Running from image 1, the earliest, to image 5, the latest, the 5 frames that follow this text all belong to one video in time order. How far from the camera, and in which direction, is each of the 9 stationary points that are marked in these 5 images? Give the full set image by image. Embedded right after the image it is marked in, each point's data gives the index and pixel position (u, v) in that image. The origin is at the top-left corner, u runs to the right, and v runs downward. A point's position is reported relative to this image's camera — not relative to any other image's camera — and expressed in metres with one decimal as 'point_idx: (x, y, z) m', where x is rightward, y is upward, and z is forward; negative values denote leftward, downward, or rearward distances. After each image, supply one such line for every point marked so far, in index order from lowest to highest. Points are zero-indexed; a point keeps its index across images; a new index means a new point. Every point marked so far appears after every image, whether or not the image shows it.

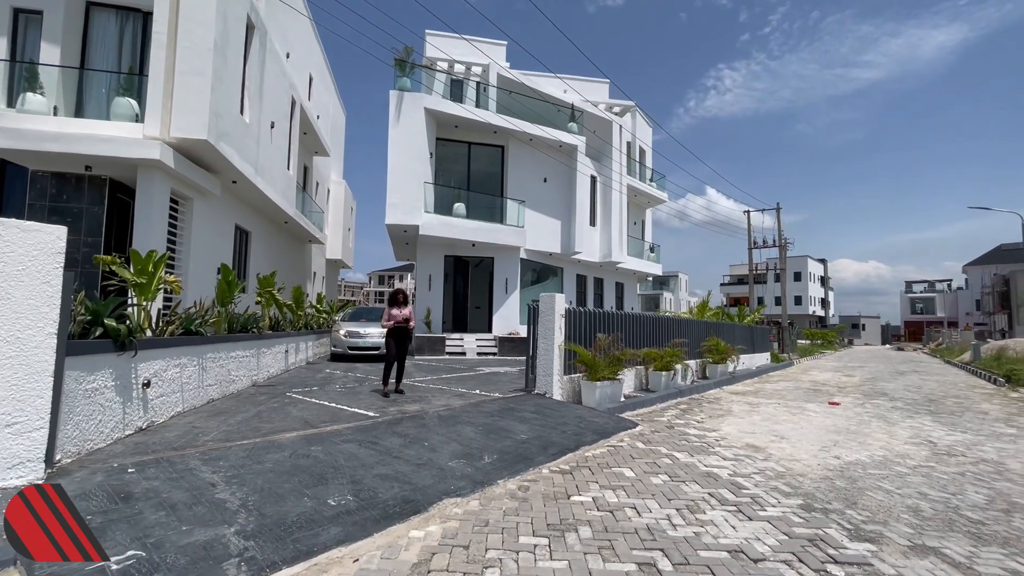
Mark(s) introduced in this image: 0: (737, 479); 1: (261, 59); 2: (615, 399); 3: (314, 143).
0: (+2.1, -1.8, +4.5) m
1: (-6.1, +5.6, +11.6) m
2: (+1.8, -1.9, +8.3) m
3: (-7.8, +5.7, +18.7) m
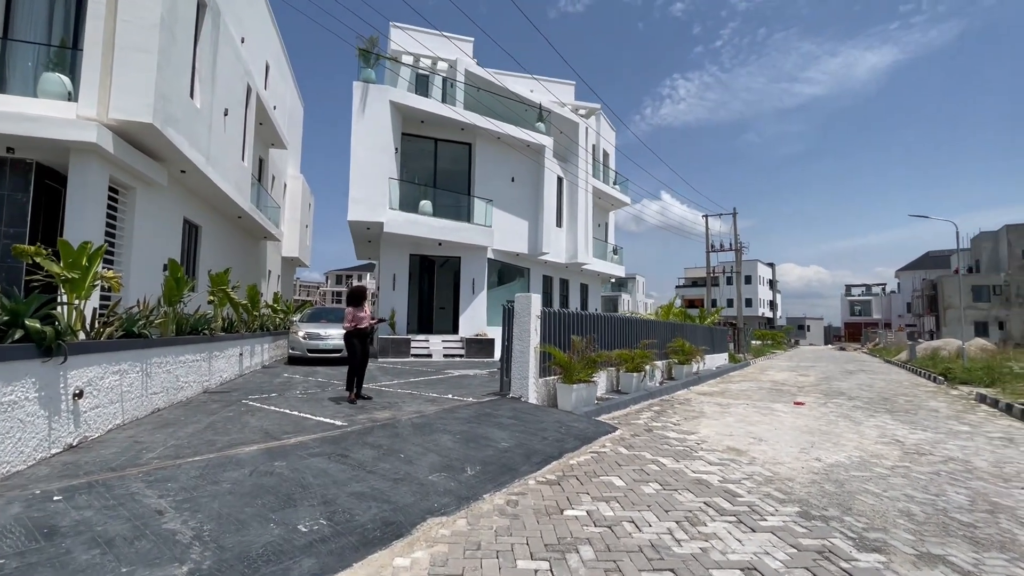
0: (+2.0, -1.8, +4.4) m
1: (-6.7, +5.6, +10.8) m
2: (+1.3, -1.9, +8.1) m
3: (-9.0, +5.7, +17.8) m
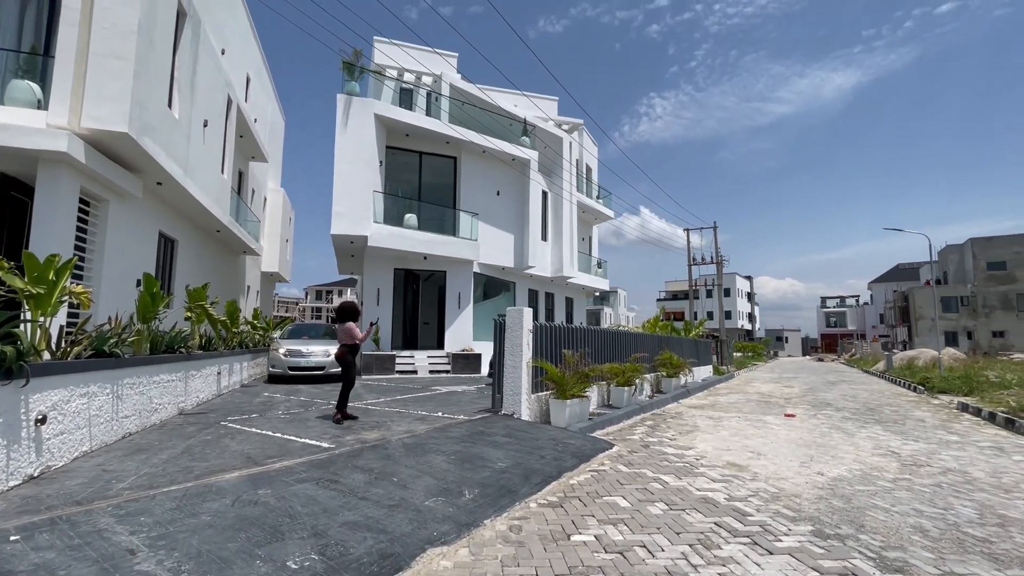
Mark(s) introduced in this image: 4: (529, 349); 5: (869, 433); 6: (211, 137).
0: (+2.0, -1.9, +4.2) m
1: (-7.0, +5.2, +10.5) m
2: (+1.2, -2.2, +8.0) m
3: (-9.6, +5.2, +17.4) m
4: (+0.3, -1.0, +7.6) m
5: (+6.1, -2.5, +8.1) m
6: (-7.5, +3.8, +11.9) m
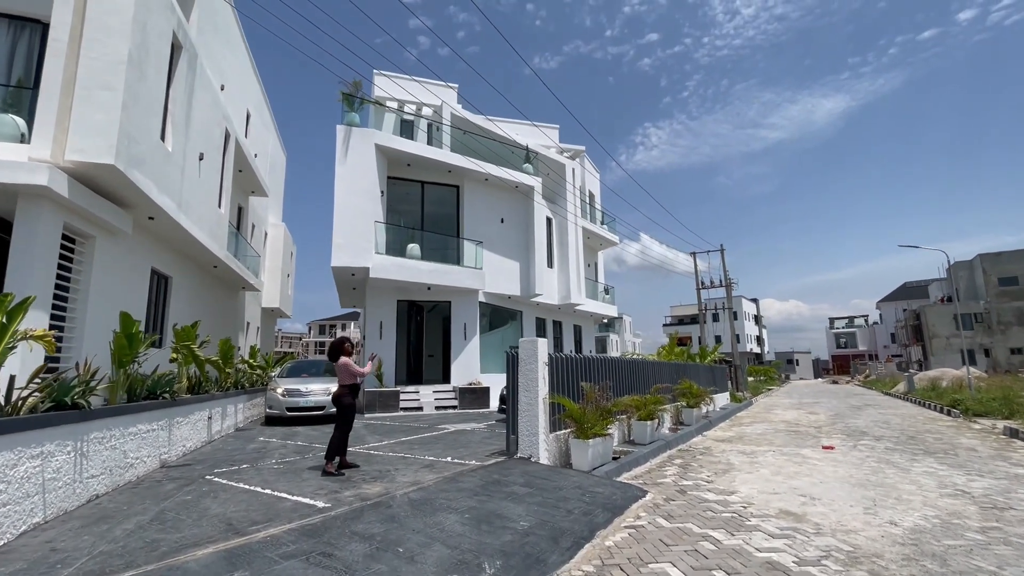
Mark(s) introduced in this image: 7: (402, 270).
0: (+2.2, -2.1, +3.5) m
1: (-7.0, +4.4, +10.3) m
2: (+1.4, -2.6, +7.2) m
3: (-9.4, +3.9, +17.2) m
4: (+0.5, -1.4, +7.0) m
5: (+6.3, -2.7, +7.3) m
6: (-7.4, +2.9, +11.6) m
7: (-3.4, +0.6, +14.5) m
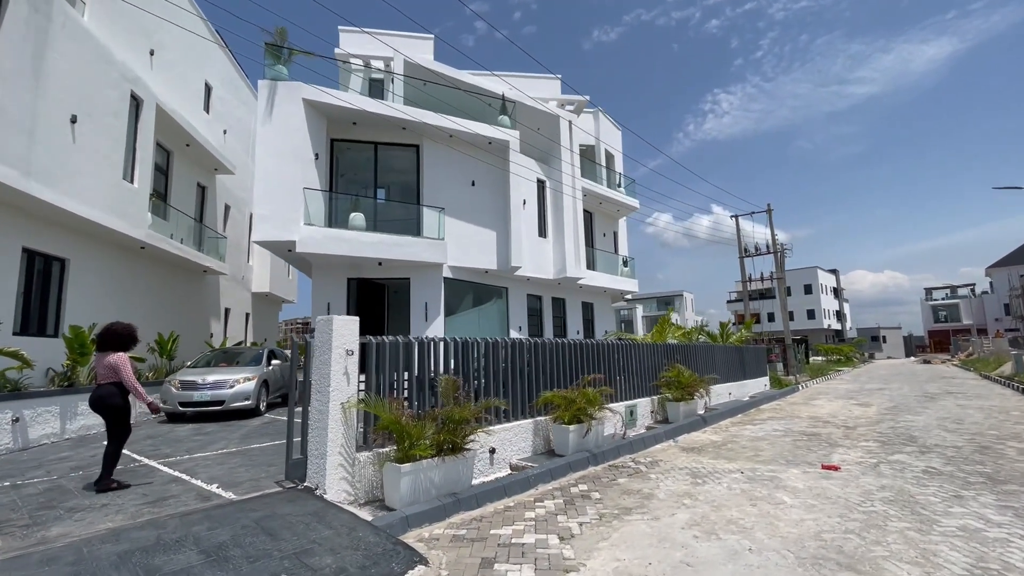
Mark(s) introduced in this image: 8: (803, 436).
0: (-0.4, -1.7, +1.2) m
1: (-8.8, +4.8, +8.9) m
2: (-0.7, -2.1, +4.9) m
3: (-10.3, +4.4, +16.1) m
4: (-1.7, -0.9, +4.8) m
5: (+4.2, -2.1, +4.4) m
6: (-9.0, +3.3, +10.3) m
7: (-4.6, +1.2, +12.7) m
8: (+5.4, -2.7, +8.9) m
